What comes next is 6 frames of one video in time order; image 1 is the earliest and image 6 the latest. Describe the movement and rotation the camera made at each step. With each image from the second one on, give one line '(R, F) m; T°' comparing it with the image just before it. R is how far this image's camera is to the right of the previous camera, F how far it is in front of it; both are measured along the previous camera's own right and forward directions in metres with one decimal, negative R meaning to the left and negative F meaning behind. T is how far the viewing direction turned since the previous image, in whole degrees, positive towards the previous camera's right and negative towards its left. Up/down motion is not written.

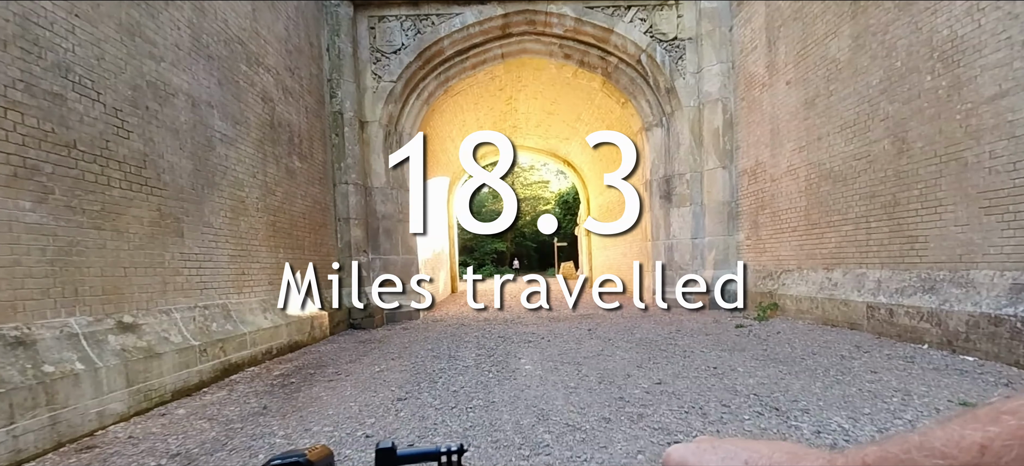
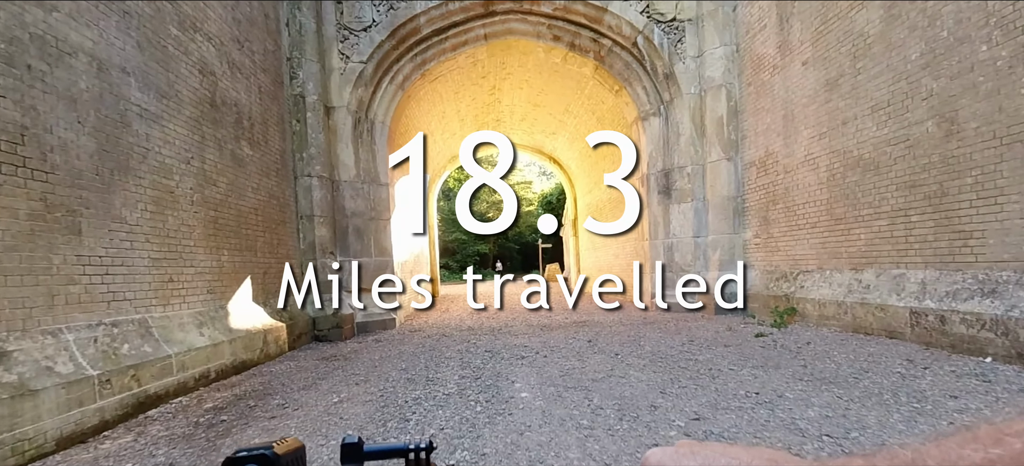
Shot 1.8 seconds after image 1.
(-0.1, +0.9) m; +2°
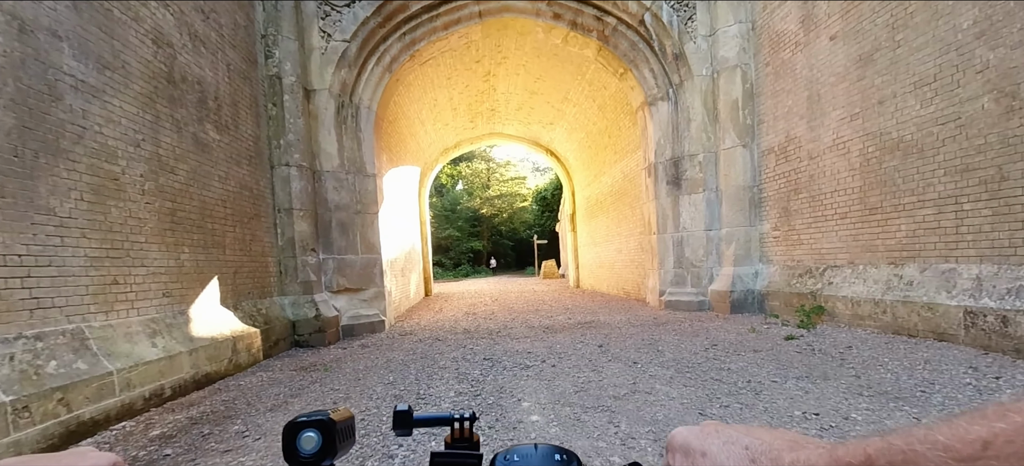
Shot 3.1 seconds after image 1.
(-0.1, +0.6) m; +1°
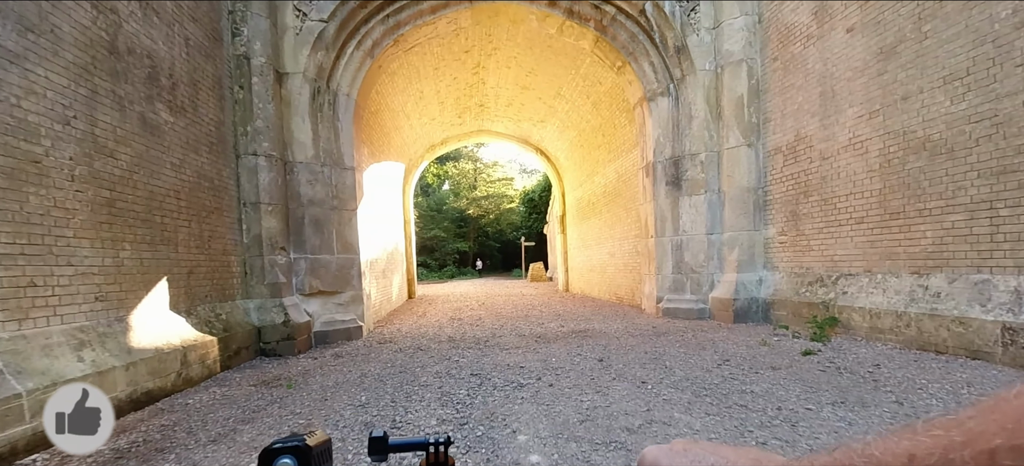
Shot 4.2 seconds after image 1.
(-0.1, +0.5) m; +2°
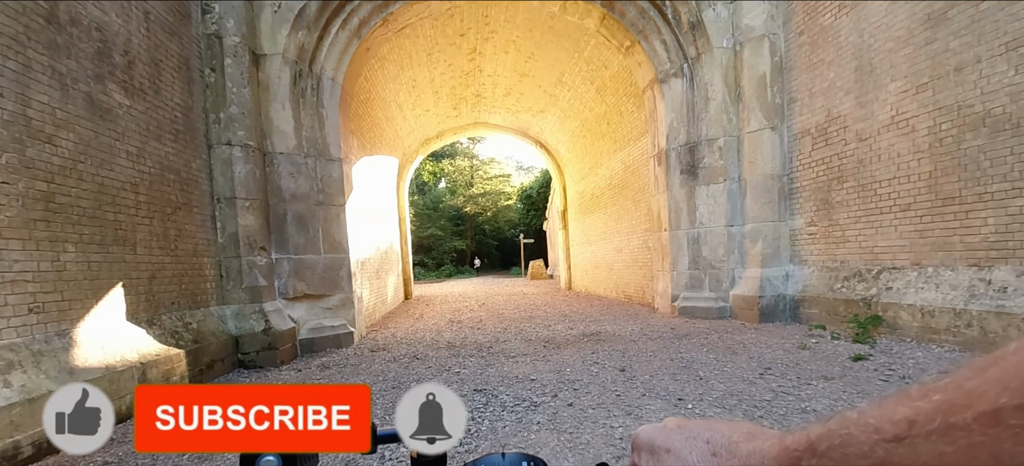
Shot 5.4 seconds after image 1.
(-0.1, +0.5) m; 0°
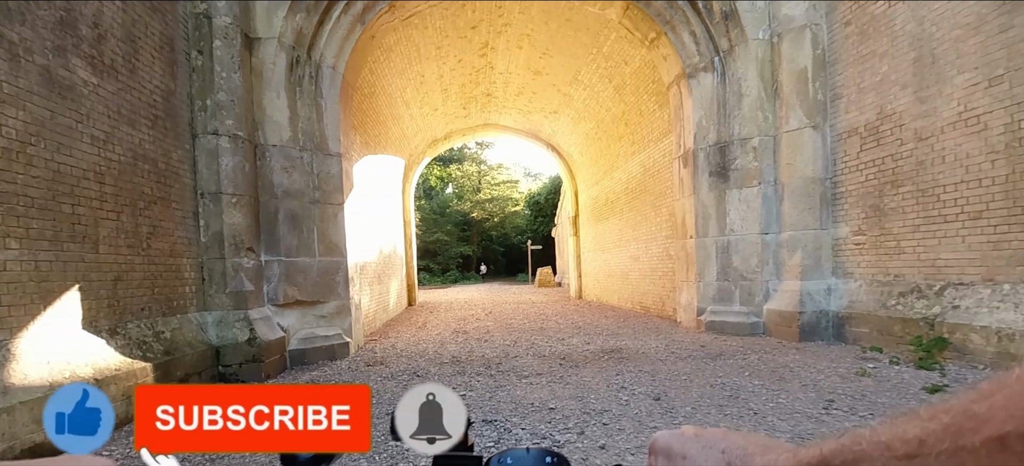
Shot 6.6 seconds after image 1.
(-0.1, +0.5) m; -1°
